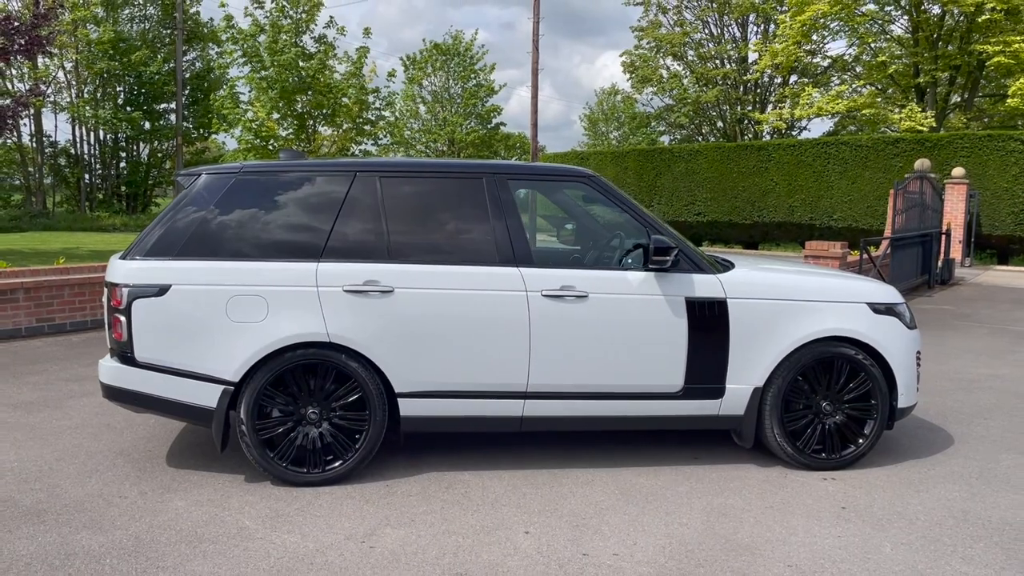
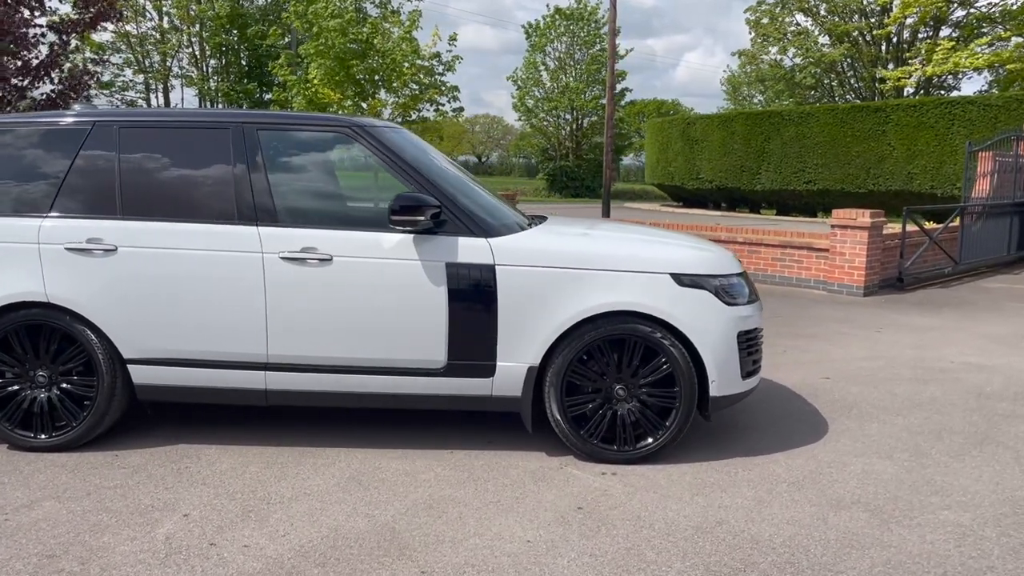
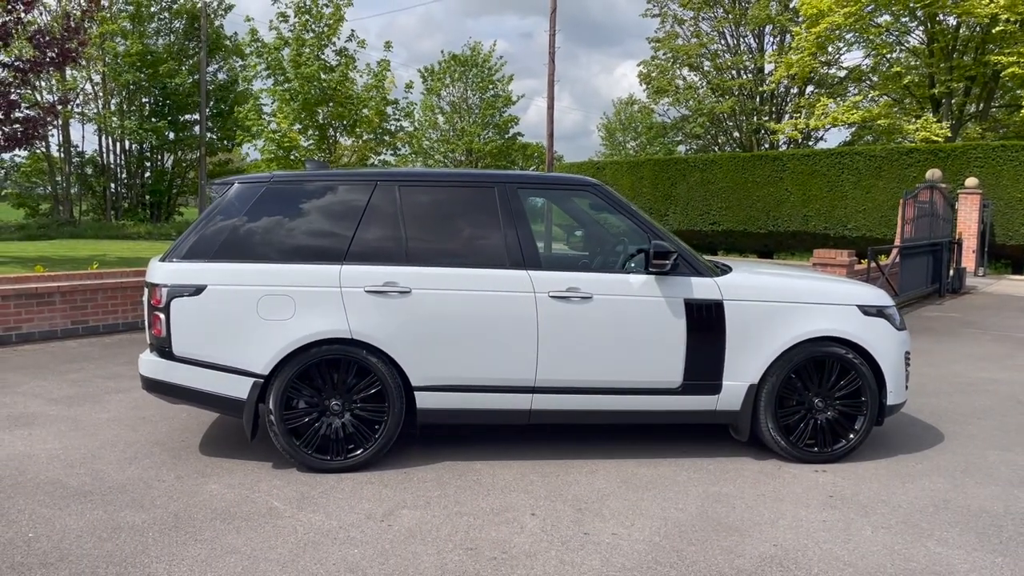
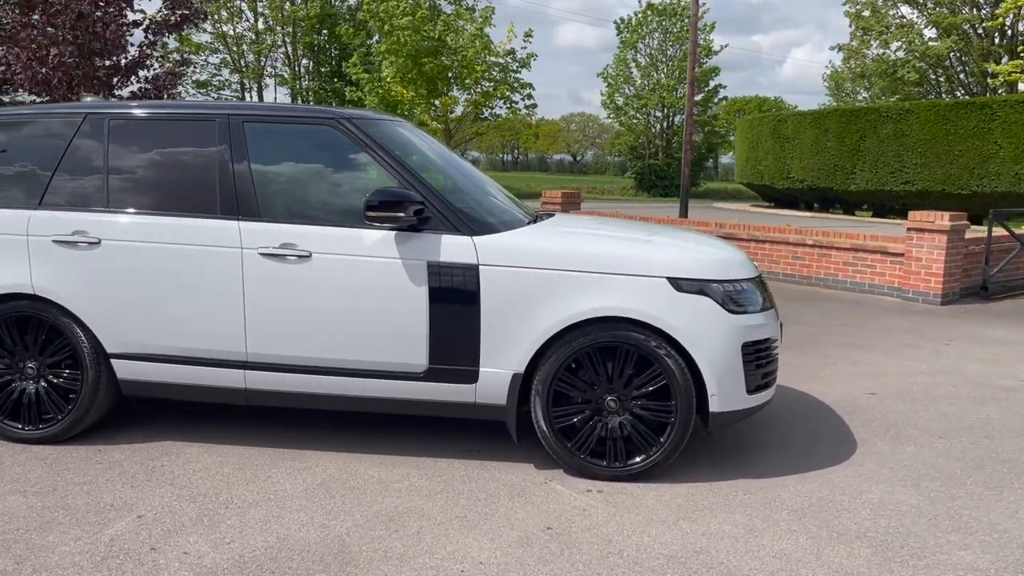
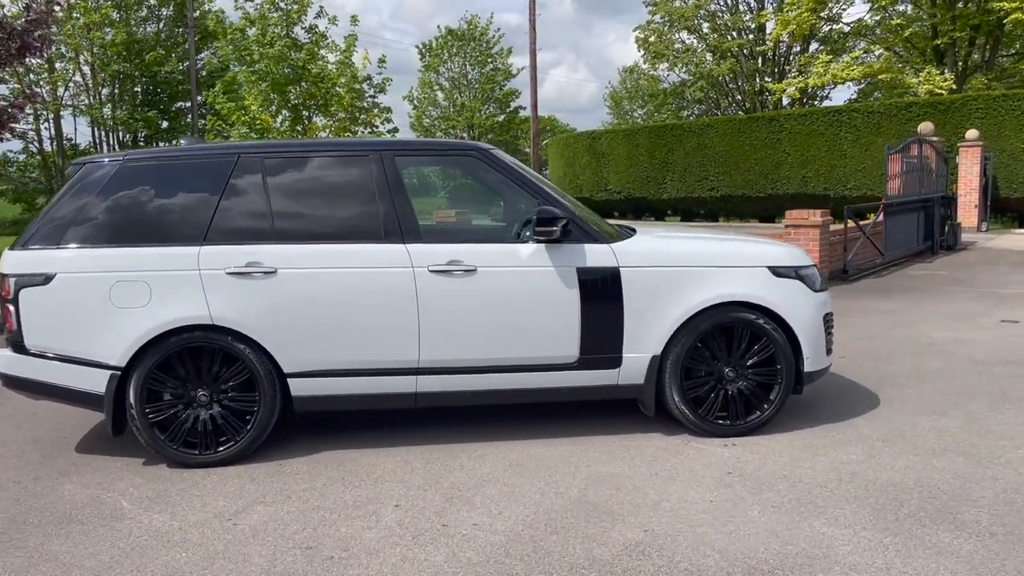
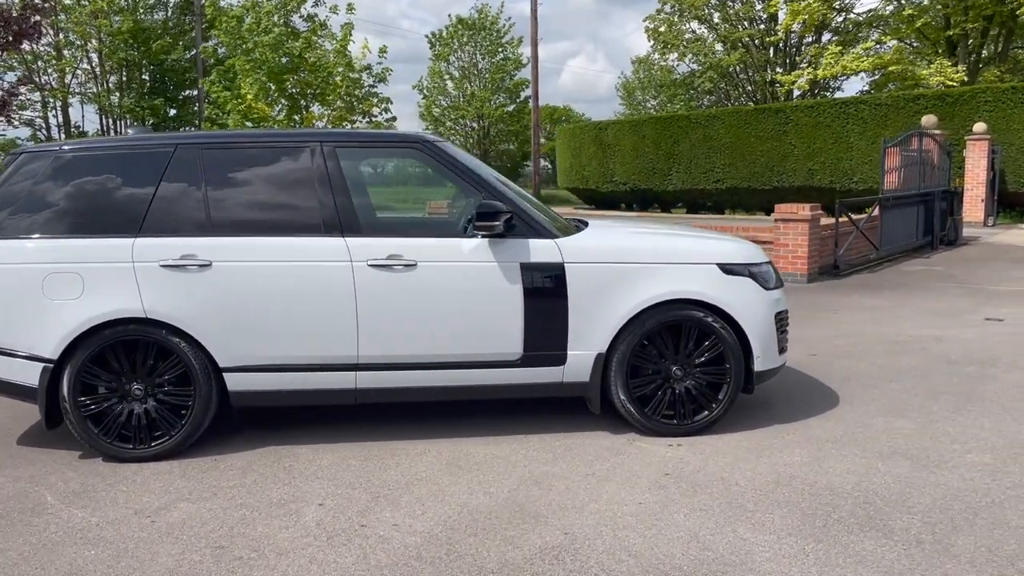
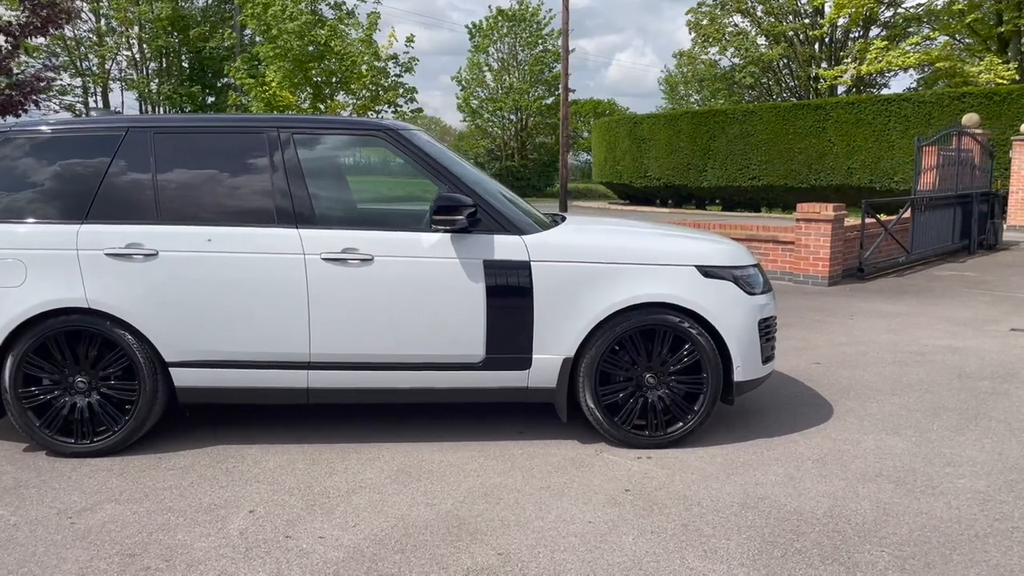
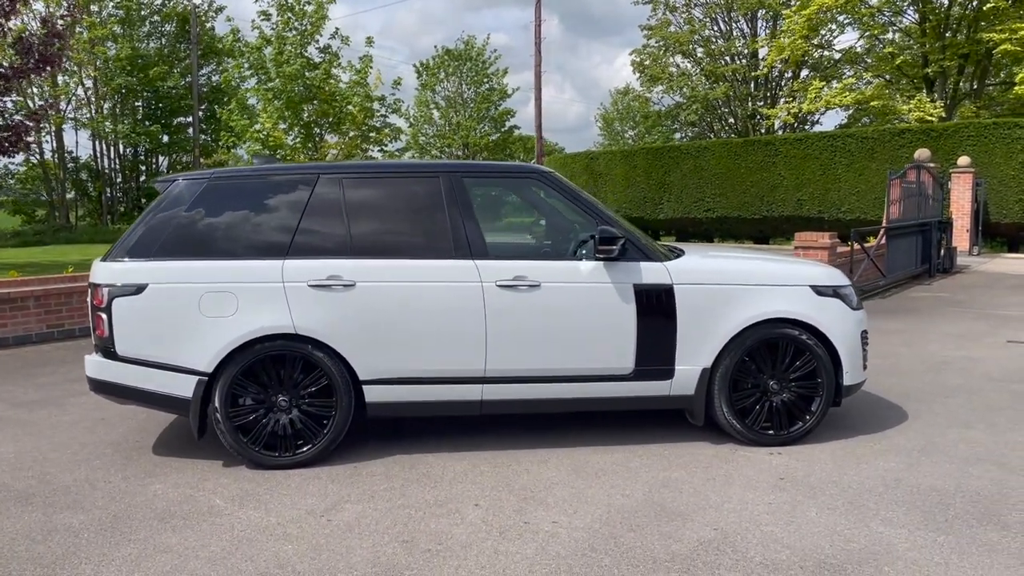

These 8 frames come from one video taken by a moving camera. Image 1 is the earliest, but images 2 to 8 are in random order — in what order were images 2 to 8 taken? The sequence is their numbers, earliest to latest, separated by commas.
3, 8, 5, 6, 7, 2, 4
